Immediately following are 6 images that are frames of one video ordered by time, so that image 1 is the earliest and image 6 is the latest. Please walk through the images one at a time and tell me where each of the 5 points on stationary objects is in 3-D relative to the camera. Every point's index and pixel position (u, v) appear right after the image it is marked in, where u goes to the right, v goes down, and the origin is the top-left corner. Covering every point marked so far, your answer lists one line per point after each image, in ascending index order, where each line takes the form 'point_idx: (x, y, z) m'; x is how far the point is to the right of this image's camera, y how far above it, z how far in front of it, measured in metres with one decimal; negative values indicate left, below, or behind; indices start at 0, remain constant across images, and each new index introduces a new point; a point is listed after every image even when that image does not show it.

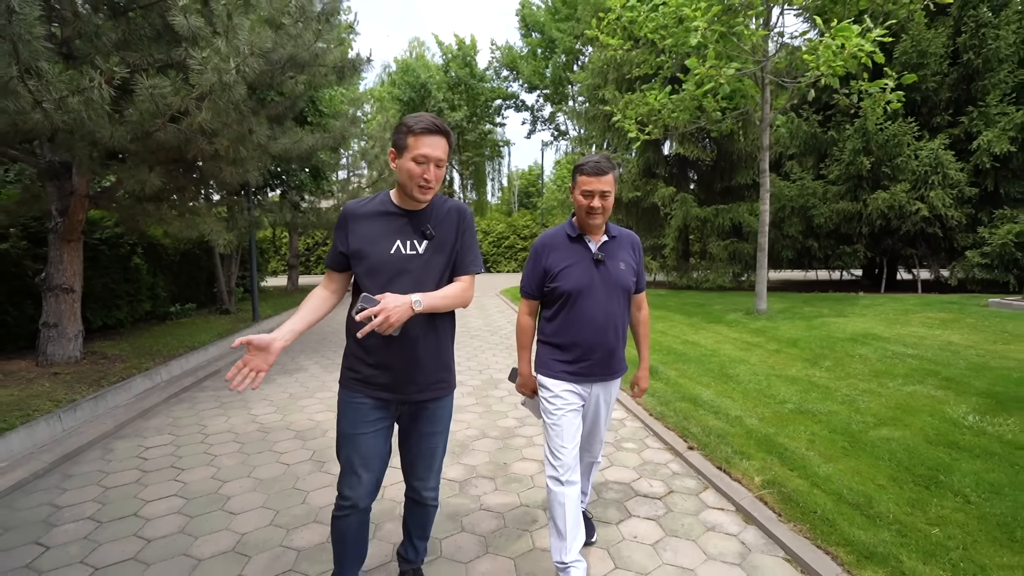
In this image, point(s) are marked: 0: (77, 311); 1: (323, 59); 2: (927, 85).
0: (-7.0, -0.4, +6.8) m
1: (-3.0, +3.7, +6.7) m
2: (+8.9, +4.4, +9.1) m
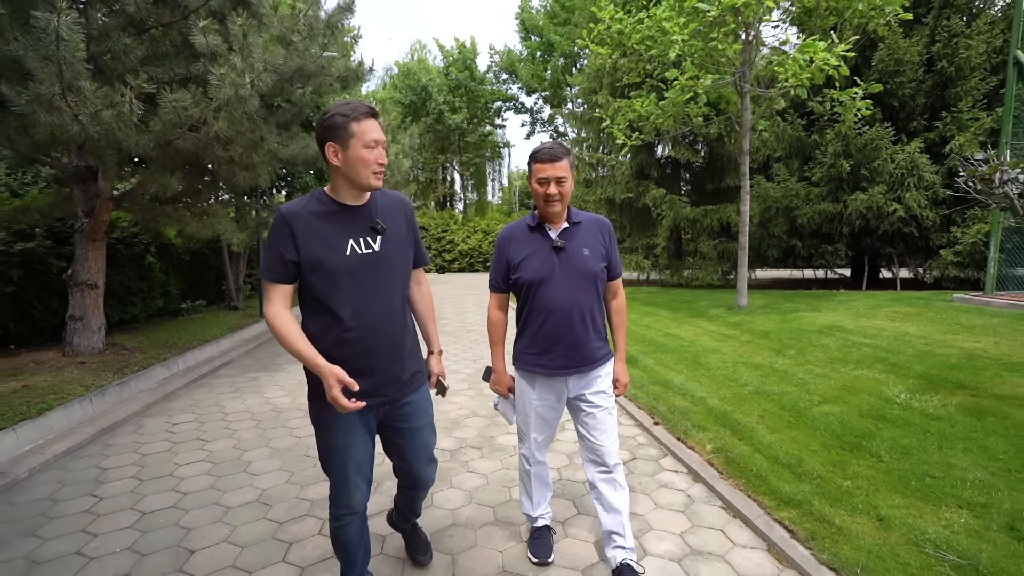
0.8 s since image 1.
0: (-7.1, -0.3, +7.3) m
1: (-3.1, +3.7, +7.2) m
2: (+8.8, +4.4, +9.5) m
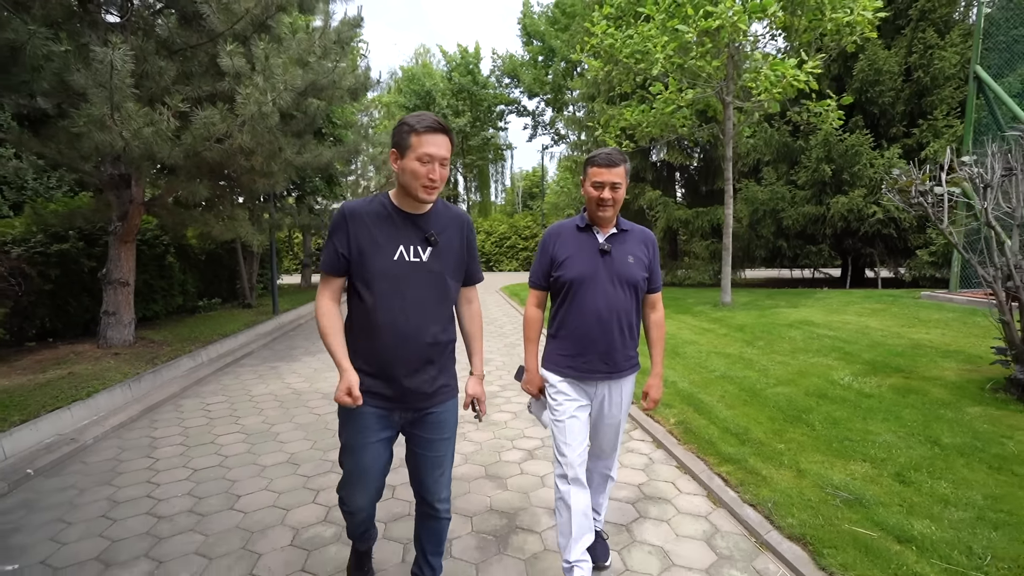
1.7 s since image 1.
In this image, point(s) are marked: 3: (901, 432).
0: (-7.1, -0.2, +7.9) m
1: (-3.2, +3.8, +7.8) m
2: (+8.8, +4.5, +10.0) m
3: (+3.1, -1.1, +3.4) m
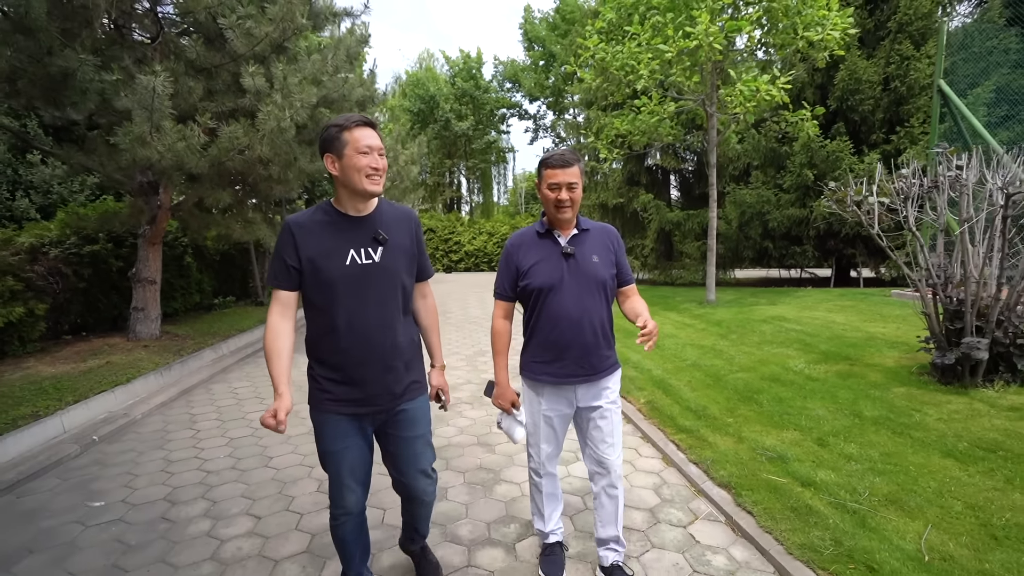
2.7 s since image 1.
0: (-7.2, -0.2, +8.6) m
1: (-3.3, +3.8, +8.4) m
2: (+8.7, +4.5, +10.6) m
3: (+3.0, -1.1, +4.0) m
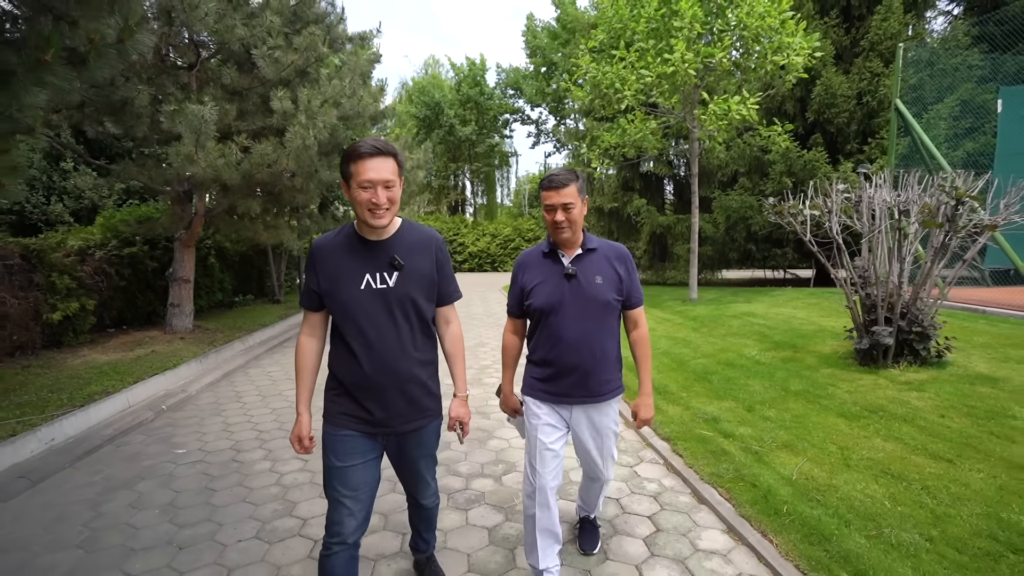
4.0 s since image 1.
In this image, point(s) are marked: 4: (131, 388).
0: (-7.3, -0.2, +9.5) m
1: (-3.3, +3.8, +9.3) m
2: (+8.7, +4.5, +11.3) m
3: (+2.9, -1.1, +4.8) m
4: (-4.9, -1.3, +5.4) m
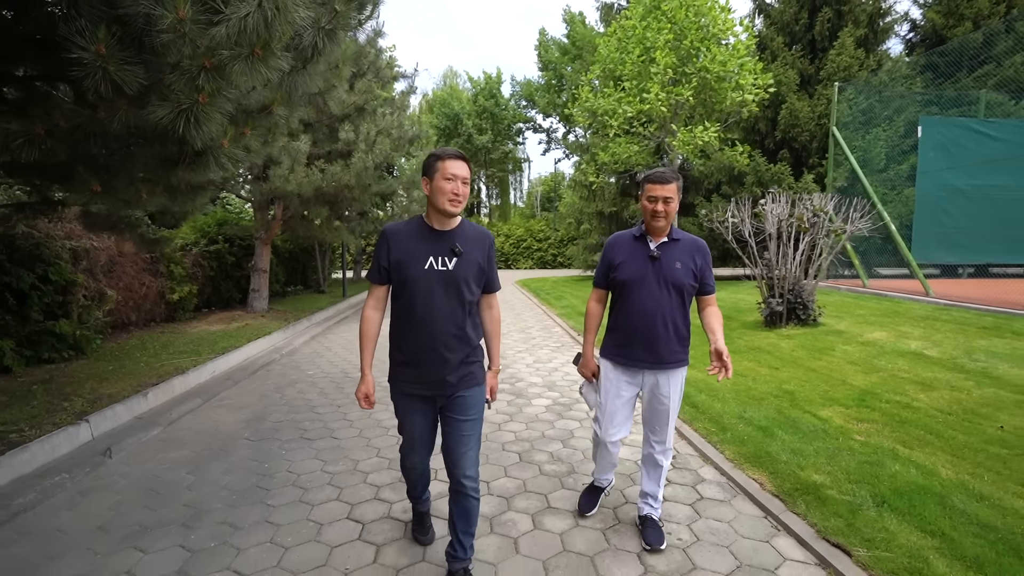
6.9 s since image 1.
0: (-7.0, +0.1, +11.9) m
1: (-3.0, +4.1, +11.6) m
2: (+9.1, +4.7, +13.3) m
3: (+3.1, -0.8, +6.9) m
4: (-4.7, -1.0, +7.8) m
